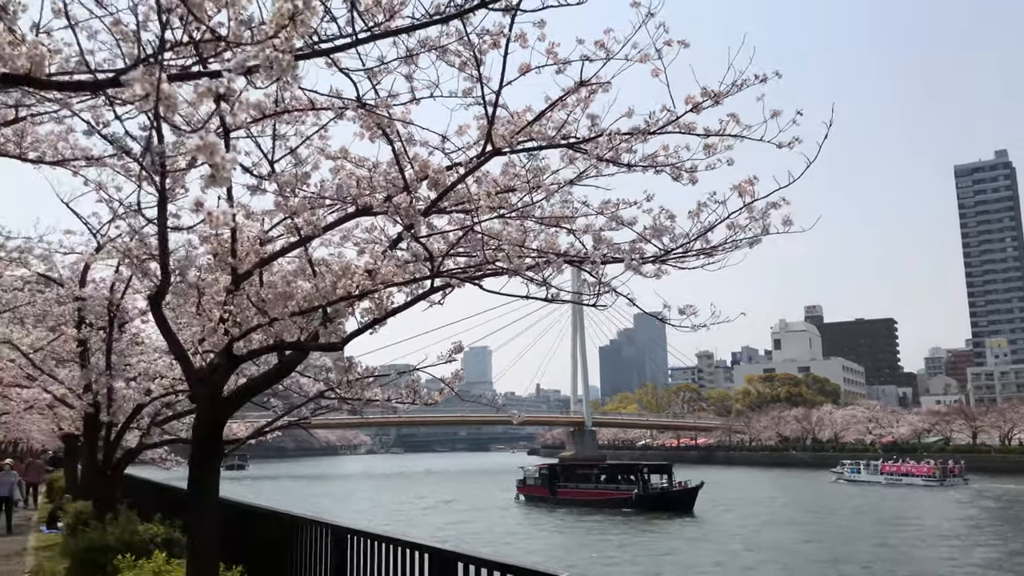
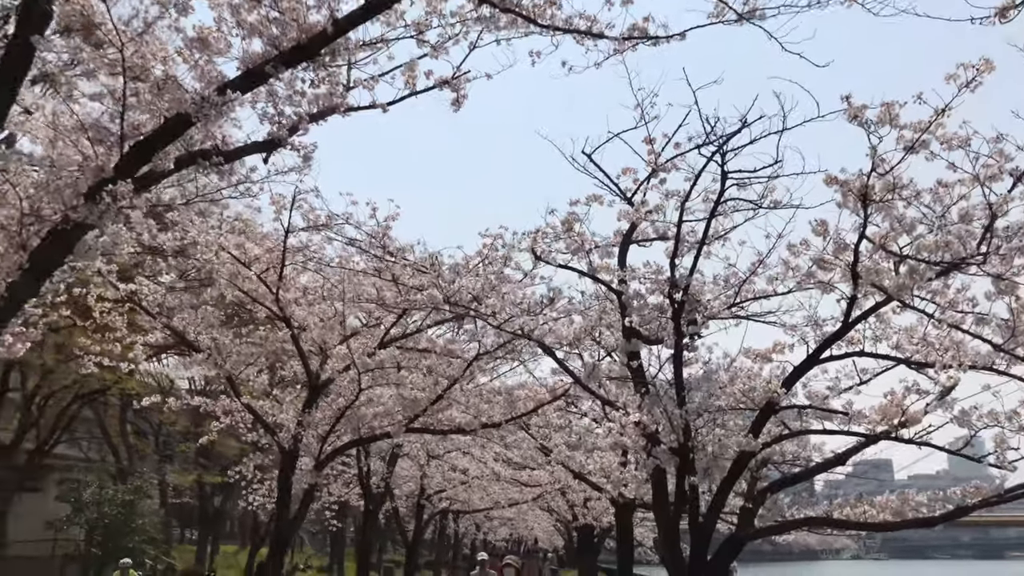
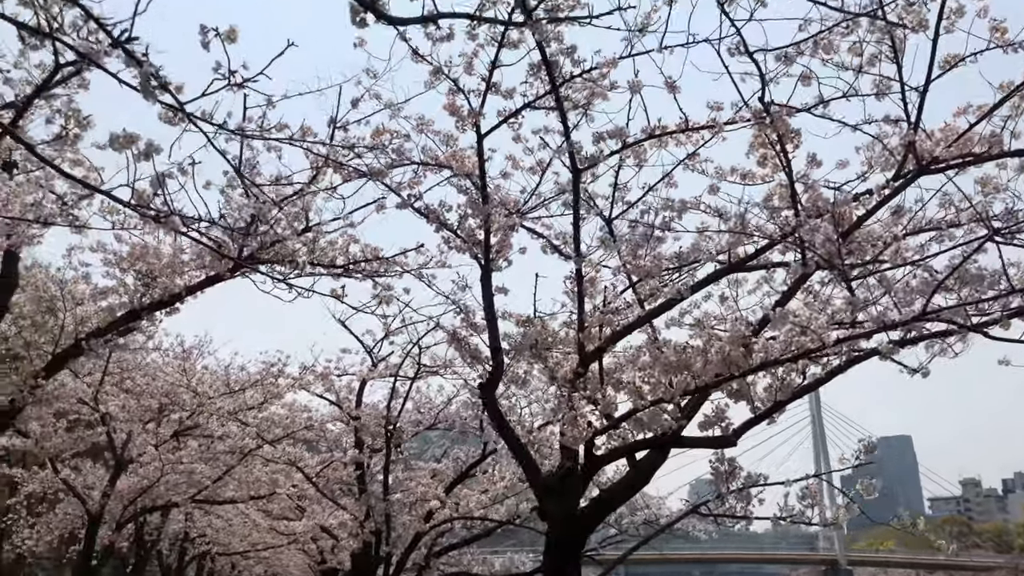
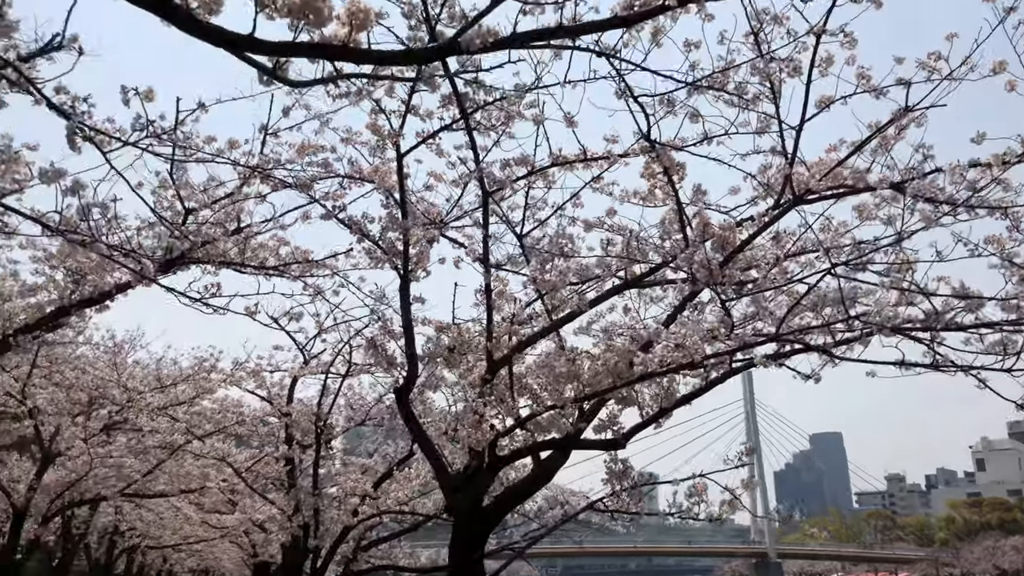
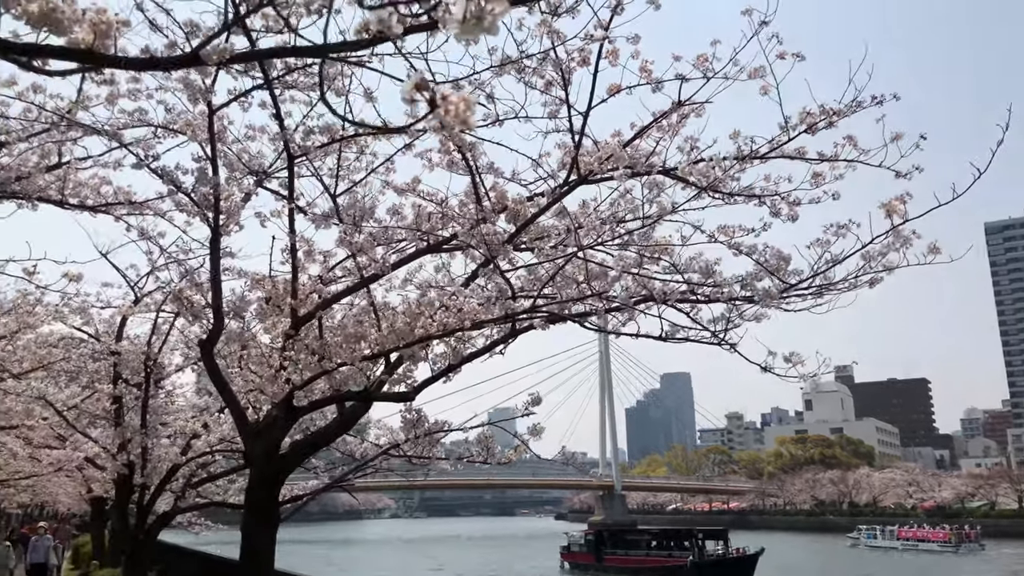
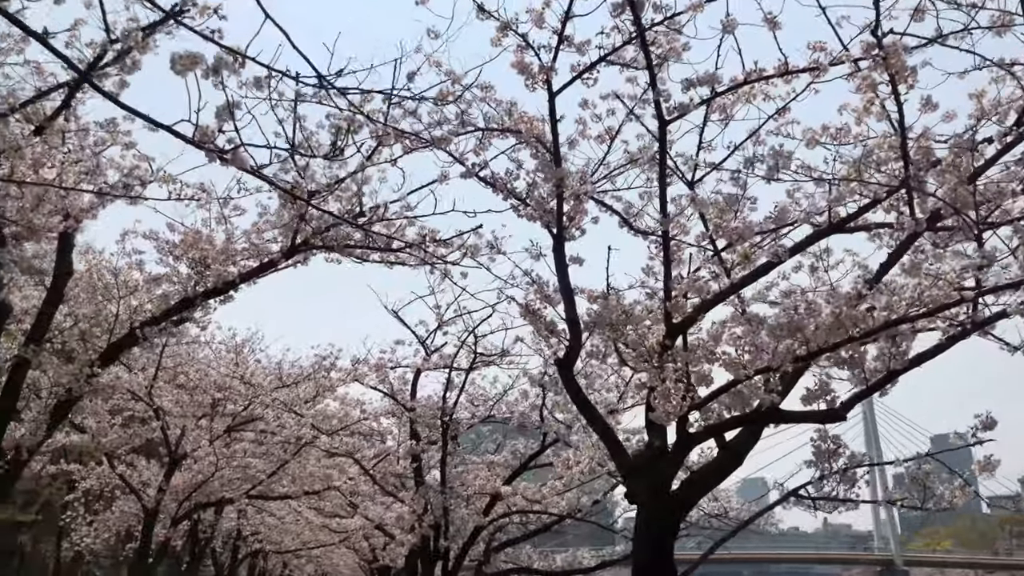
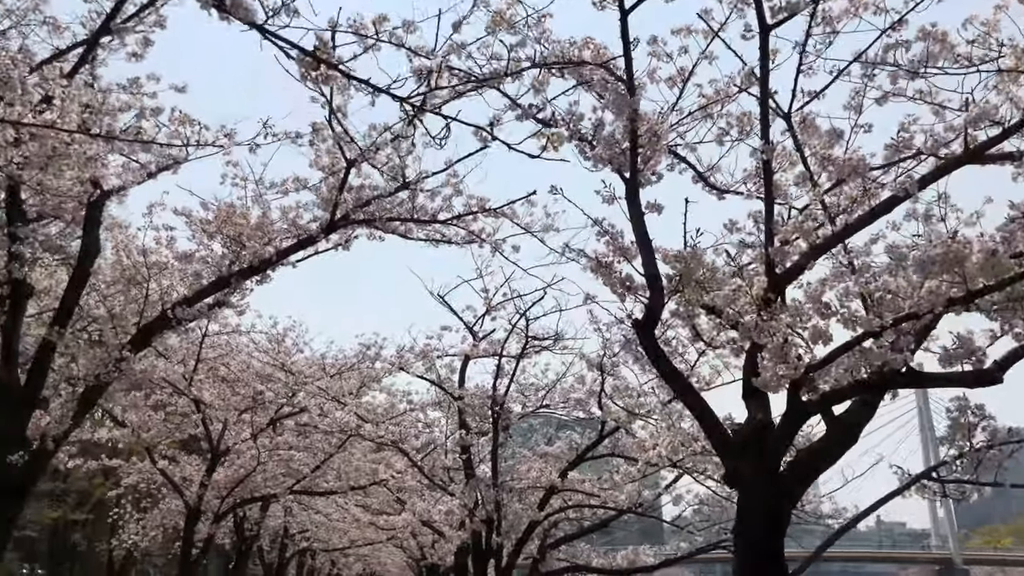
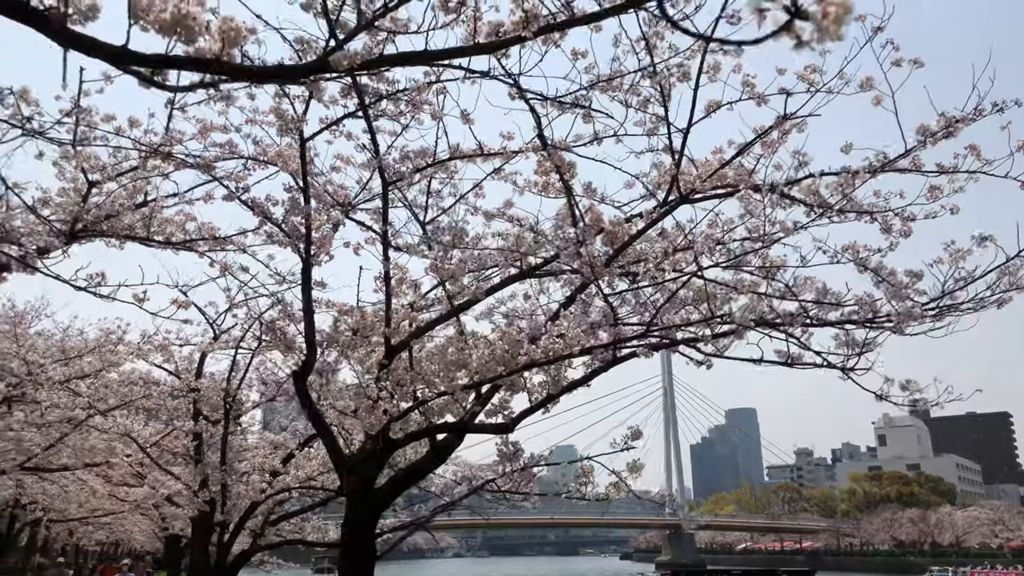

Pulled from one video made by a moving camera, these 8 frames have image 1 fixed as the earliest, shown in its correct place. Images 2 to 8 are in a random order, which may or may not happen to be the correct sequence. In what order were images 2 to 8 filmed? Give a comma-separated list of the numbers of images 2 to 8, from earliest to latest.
5, 8, 4, 3, 6, 7, 2
